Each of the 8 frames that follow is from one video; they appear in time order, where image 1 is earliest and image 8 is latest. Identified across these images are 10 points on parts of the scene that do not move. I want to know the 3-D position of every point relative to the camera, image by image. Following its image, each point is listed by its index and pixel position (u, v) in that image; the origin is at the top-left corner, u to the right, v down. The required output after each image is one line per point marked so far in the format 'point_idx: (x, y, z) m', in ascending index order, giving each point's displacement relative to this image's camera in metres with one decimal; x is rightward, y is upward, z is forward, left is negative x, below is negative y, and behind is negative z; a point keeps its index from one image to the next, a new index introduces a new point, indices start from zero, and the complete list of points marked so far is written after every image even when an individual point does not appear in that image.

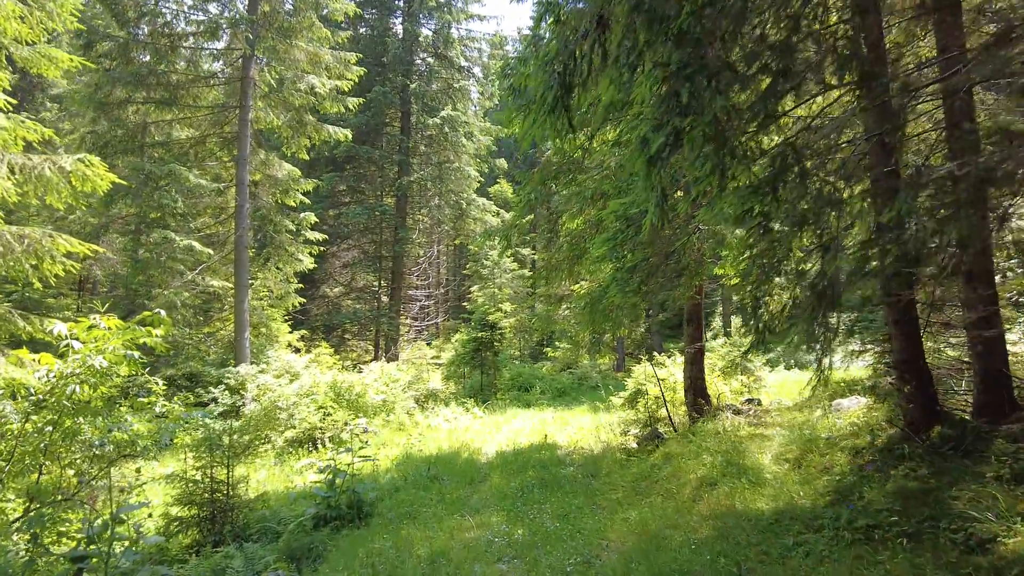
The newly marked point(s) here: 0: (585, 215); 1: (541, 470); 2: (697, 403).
0: (+0.9, +0.9, +8.0) m
1: (+0.3, -1.8, +6.5) m
2: (+2.1, -1.3, +7.6) m
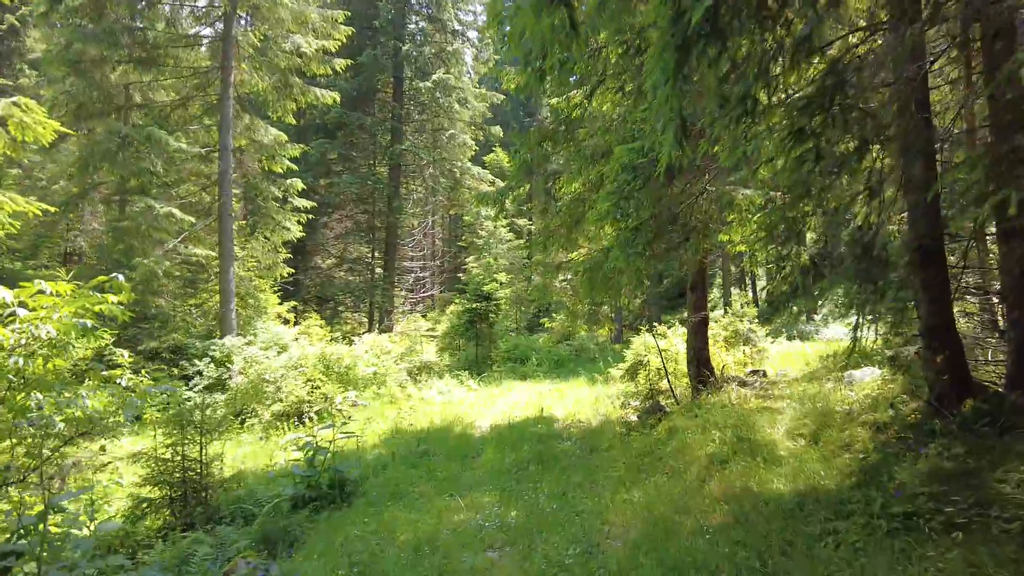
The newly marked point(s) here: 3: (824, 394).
0: (+0.9, +1.3, +7.6) m
1: (+0.2, -1.5, +6.2) m
2: (+2.1, -1.0, +7.3) m
3: (+2.8, -0.9, +5.8) m
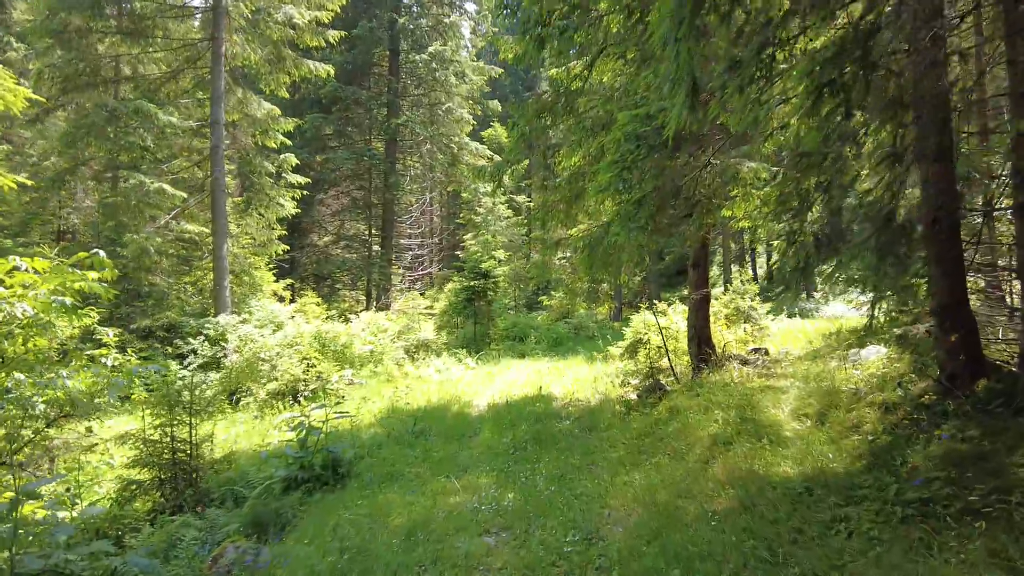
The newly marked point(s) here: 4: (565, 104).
0: (+0.8, +1.5, +7.4) m
1: (+0.2, -1.3, +6.1) m
2: (+2.0, -0.7, +7.1) m
3: (+2.7, -0.7, +5.7) m
4: (+0.6, +2.0, +7.2) m
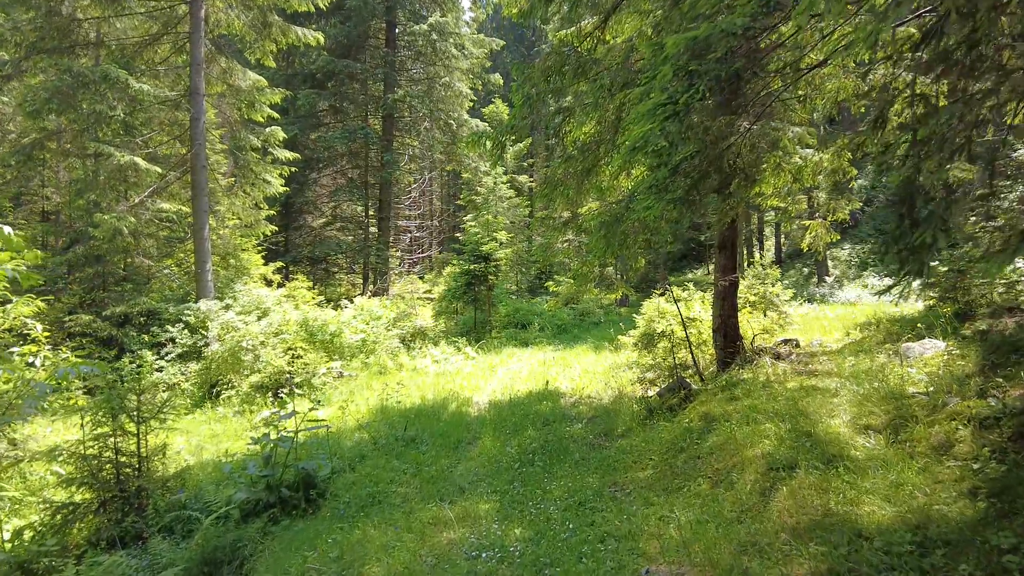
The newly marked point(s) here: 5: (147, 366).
0: (+0.9, +1.7, +6.5) m
1: (+0.2, -1.1, +5.4) m
2: (+2.1, -0.6, +6.4) m
3: (+2.8, -0.6, +5.0) m
4: (+0.6, +2.2, +6.4) m
5: (-4.9, -1.1, +9.0) m
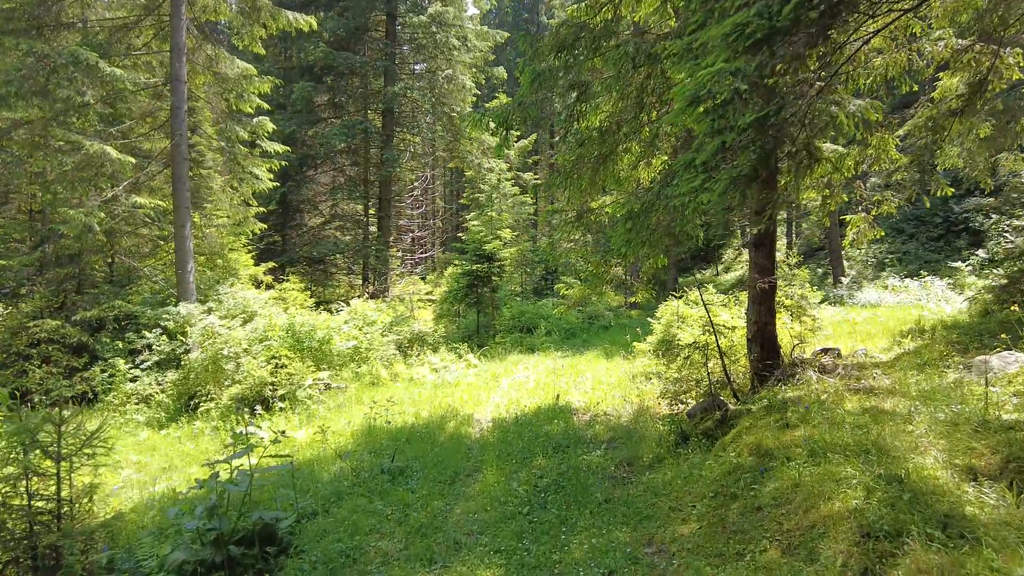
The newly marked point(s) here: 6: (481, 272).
0: (+0.9, +1.7, +5.8) m
1: (+0.3, -1.2, +4.6) m
2: (+2.1, -0.6, +5.6) m
3: (+2.8, -0.7, +4.2) m
4: (+0.7, +2.1, +5.6) m
5: (-4.9, -1.1, +8.2) m
6: (-0.6, +0.3, +12.3) m
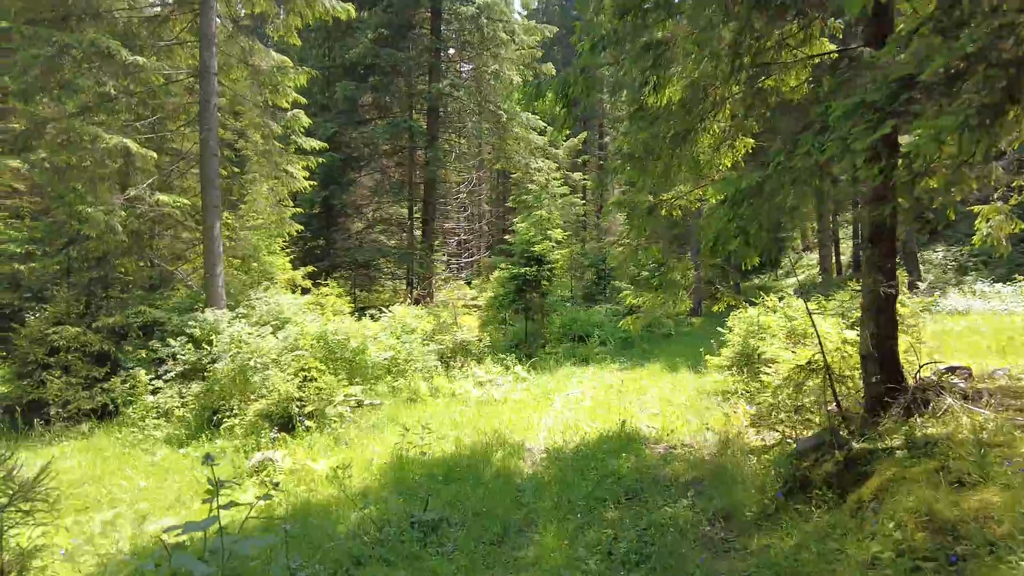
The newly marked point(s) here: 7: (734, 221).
0: (+1.4, +1.6, +4.8) m
1: (+0.6, -1.2, +3.6) m
2: (+2.5, -0.6, +4.5) m
3: (+3.1, -0.7, +3.0) m
4: (+1.1, +2.1, +4.6) m
5: (-4.3, -1.1, +7.6) m
6: (+0.3, +0.2, +11.3) m
7: (+1.4, +0.4, +4.2) m
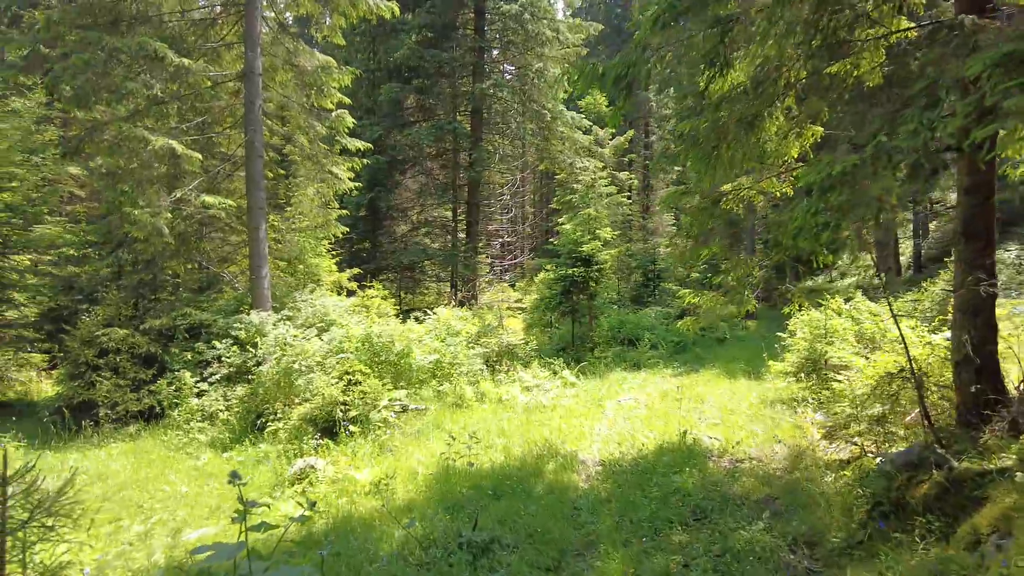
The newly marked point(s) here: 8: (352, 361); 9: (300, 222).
0: (+1.7, +1.6, +4.4) m
1: (+0.9, -1.2, +3.2) m
2: (+2.9, -0.6, +4.0) m
3: (+3.4, -0.7, +2.5) m
4: (+1.4, +2.1, +4.2) m
5: (-3.7, -1.2, +7.5) m
6: (+1.1, +0.2, +11.0) m
7: (+1.8, +0.4, +3.8) m
8: (-1.8, -0.8, +7.4) m
9: (-3.7, +1.2, +11.4) m
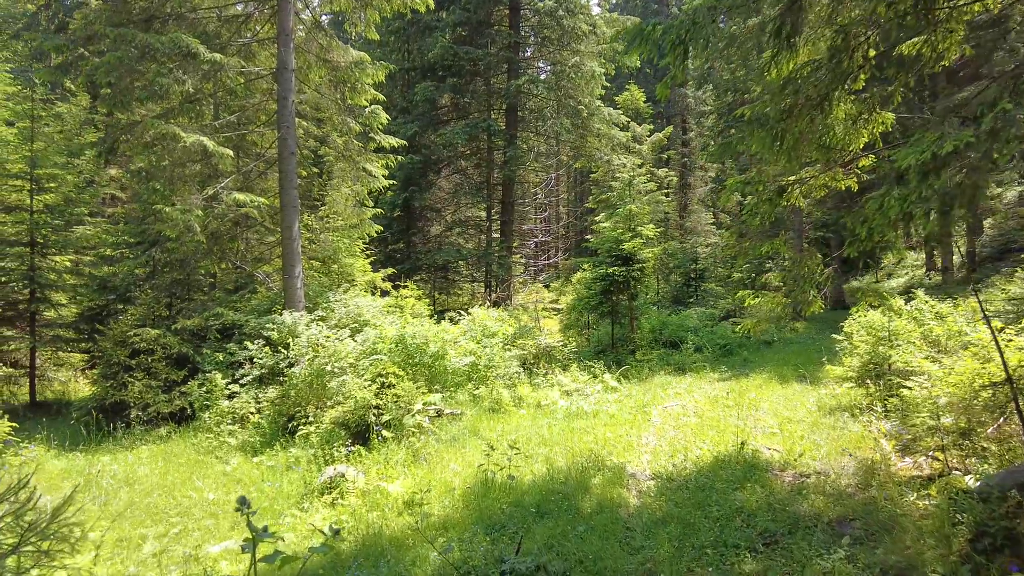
0: (+2.0, +1.6, +3.9) m
1: (+1.1, -1.2, +2.9) m
2: (+3.1, -0.6, +3.5) m
3: (+3.5, -0.6, +2.0) m
4: (+1.7, +2.1, +3.8) m
5: (-3.3, -1.1, +7.4) m
6: (+1.7, +0.2, +10.6) m
7: (+2.0, +0.4, +3.4) m
8: (-1.4, -0.8, +7.1) m
9: (-3.1, +1.2, +11.3) m
